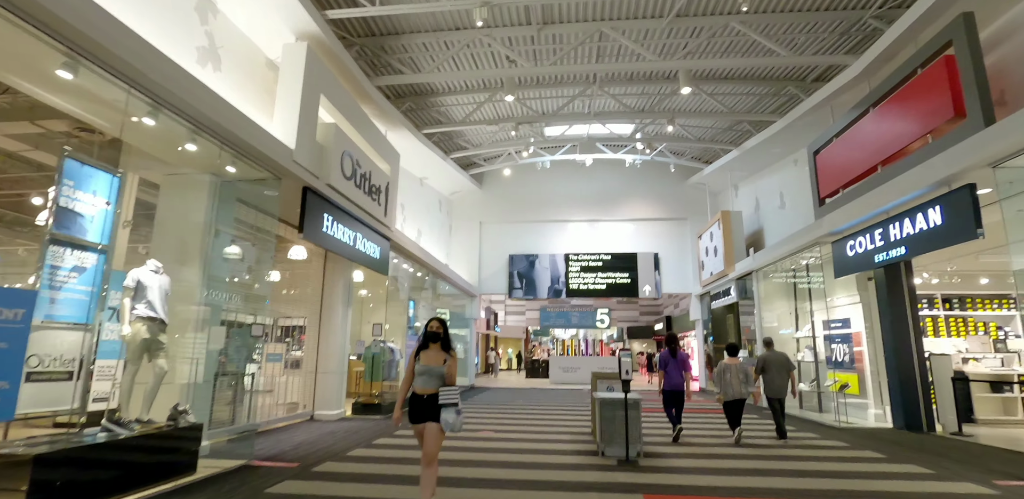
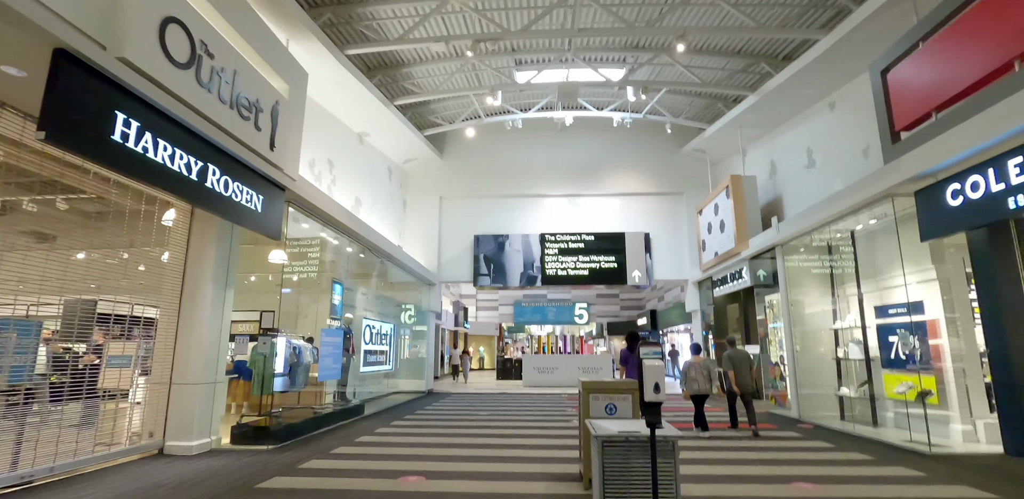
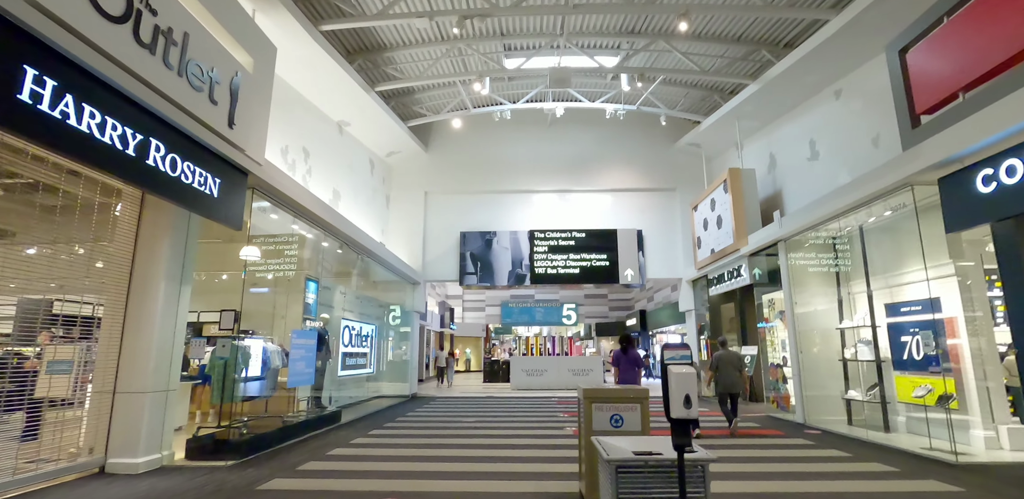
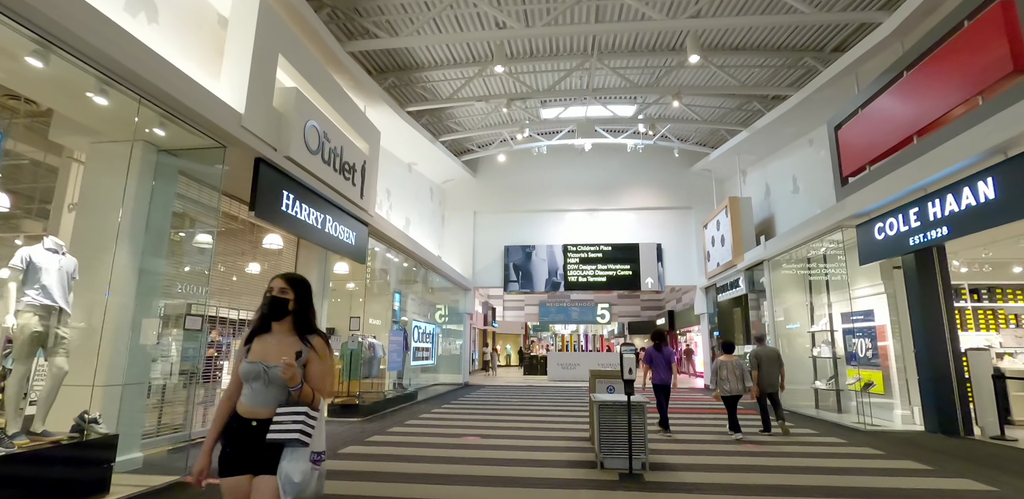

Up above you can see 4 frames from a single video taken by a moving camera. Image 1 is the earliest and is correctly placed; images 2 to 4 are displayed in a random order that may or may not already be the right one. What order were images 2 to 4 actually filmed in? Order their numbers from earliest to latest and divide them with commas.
4, 2, 3
